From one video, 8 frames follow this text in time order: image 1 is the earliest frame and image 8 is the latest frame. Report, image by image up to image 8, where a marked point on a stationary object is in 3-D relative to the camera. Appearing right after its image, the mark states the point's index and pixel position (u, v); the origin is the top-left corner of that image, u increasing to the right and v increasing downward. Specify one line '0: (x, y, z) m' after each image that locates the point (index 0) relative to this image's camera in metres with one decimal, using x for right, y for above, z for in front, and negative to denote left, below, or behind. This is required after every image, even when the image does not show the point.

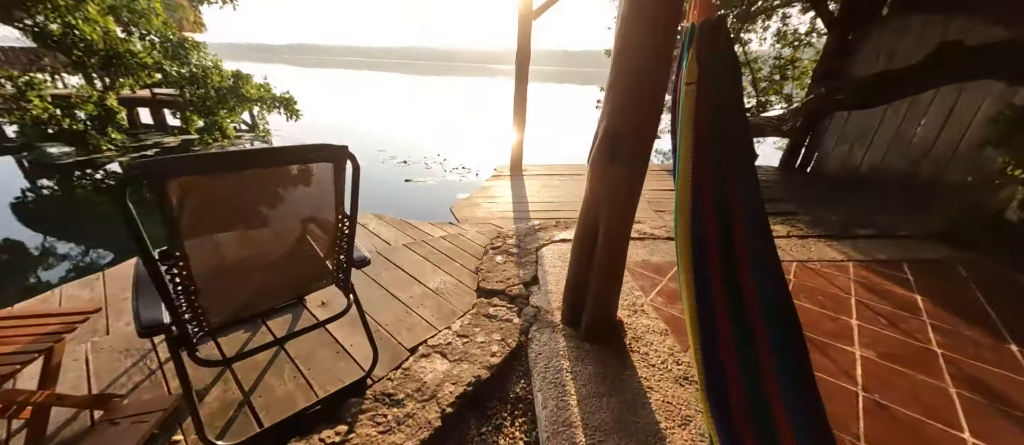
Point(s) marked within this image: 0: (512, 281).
0: (0.0, -0.3, +1.8) m
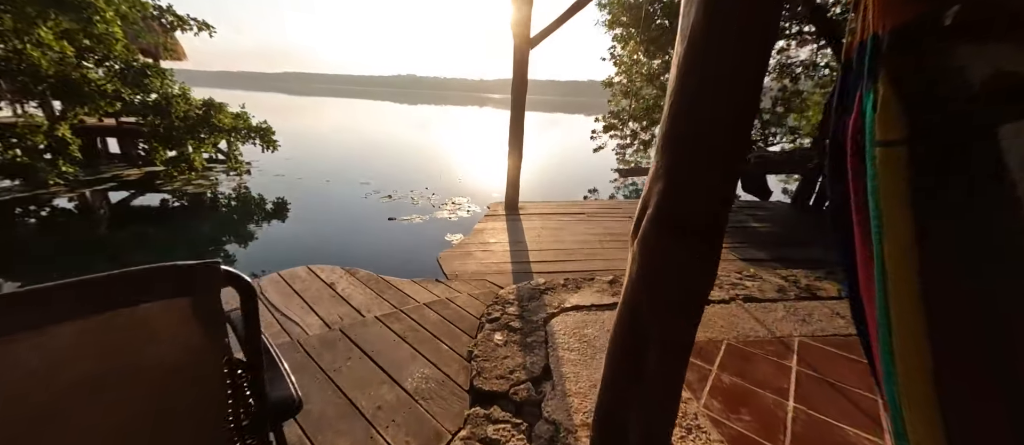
0: (0.0, -0.6, +1.4) m
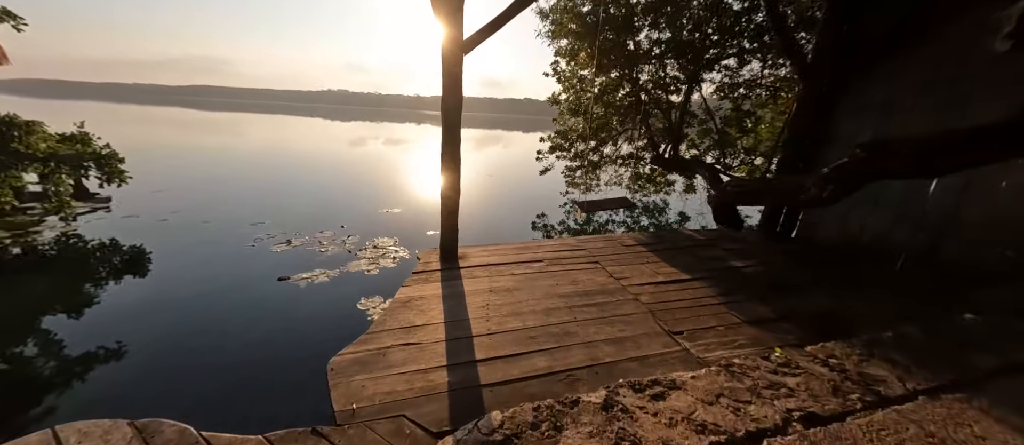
0: (-0.1, -1.0, +0.5) m
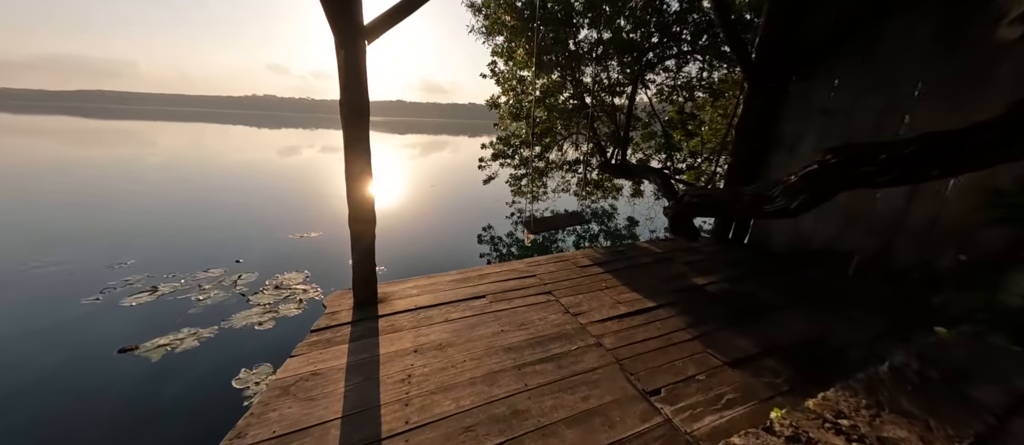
0: (-0.2, -1.2, 0.0) m
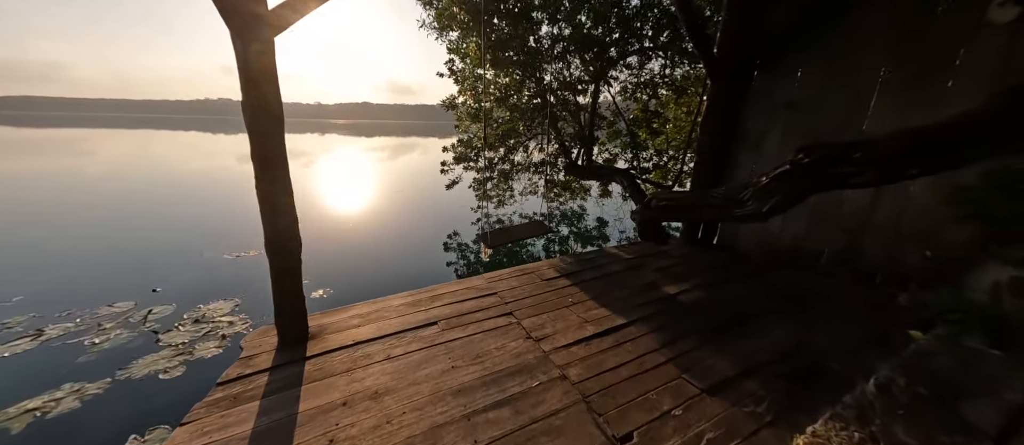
0: (-0.2, -1.2, -0.3) m
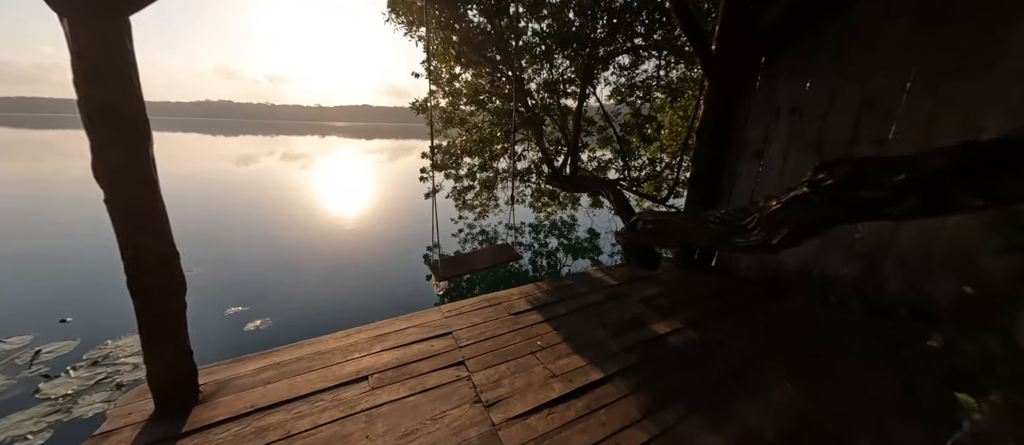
0: (-0.5, -1.4, -0.7) m
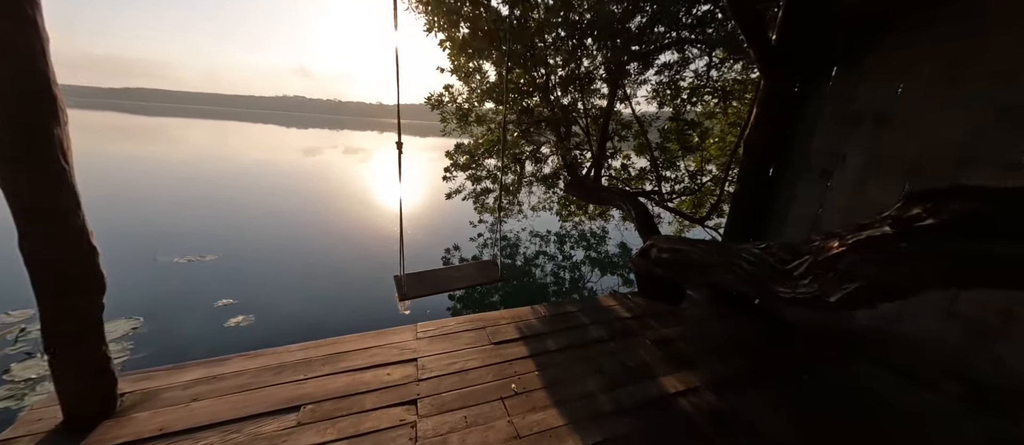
0: (-1.0, -1.4, -1.0) m
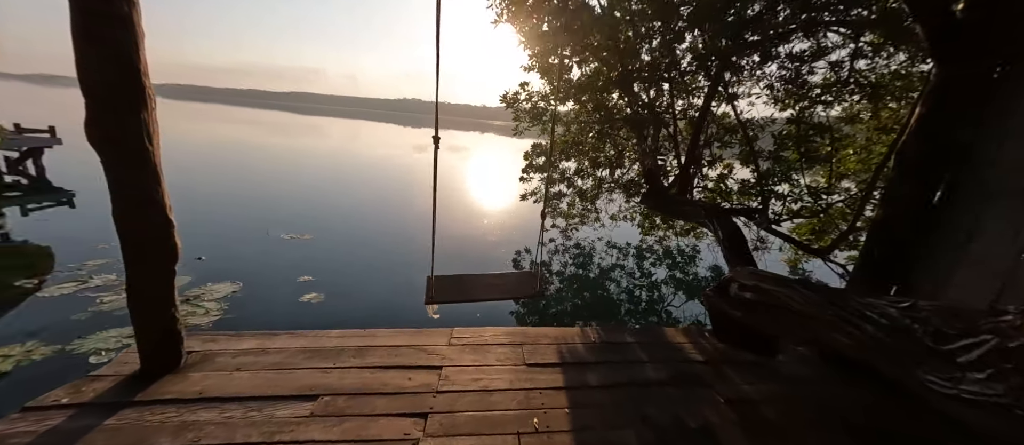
0: (-1.5, -1.3, -0.9) m
